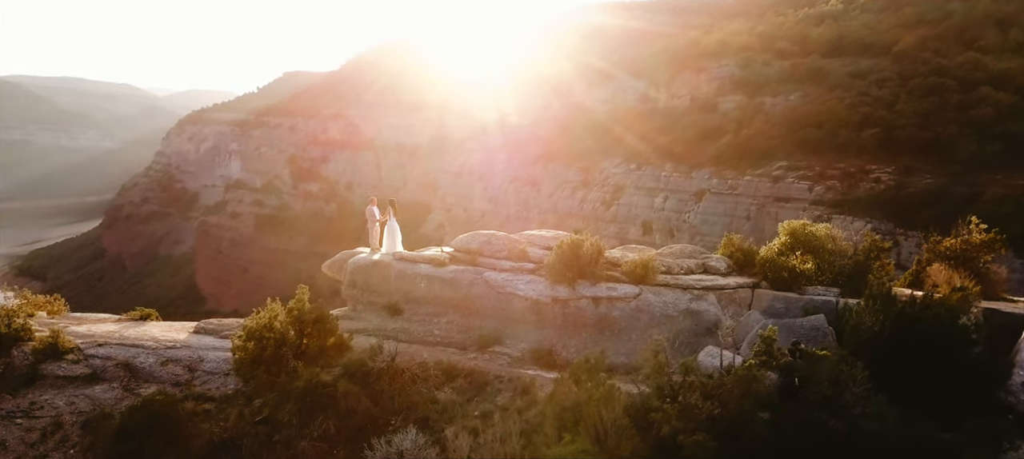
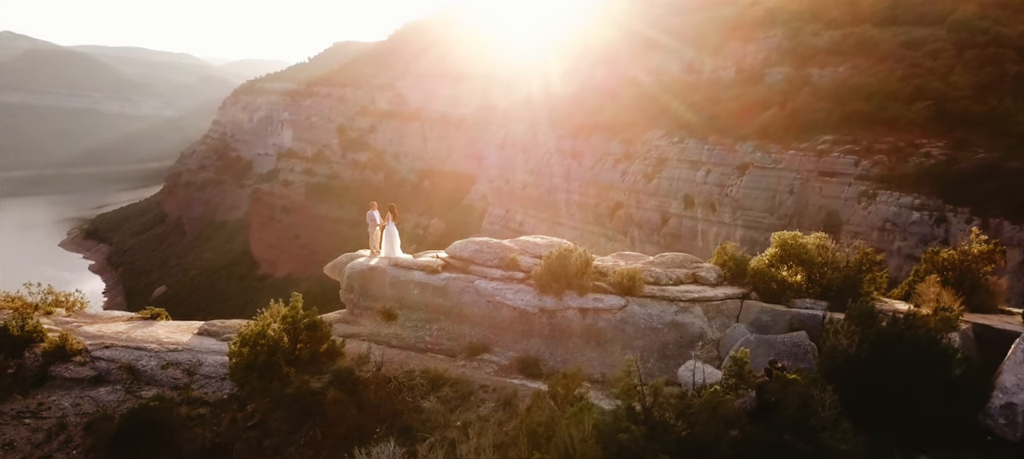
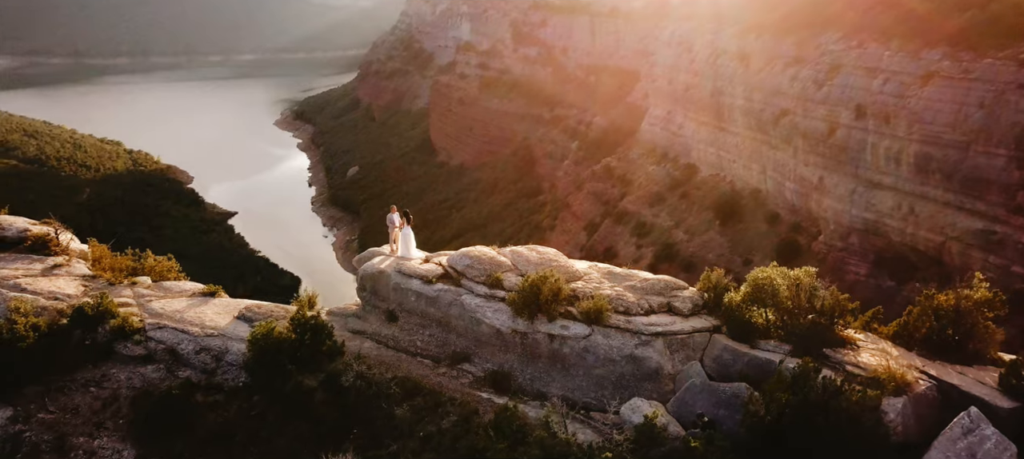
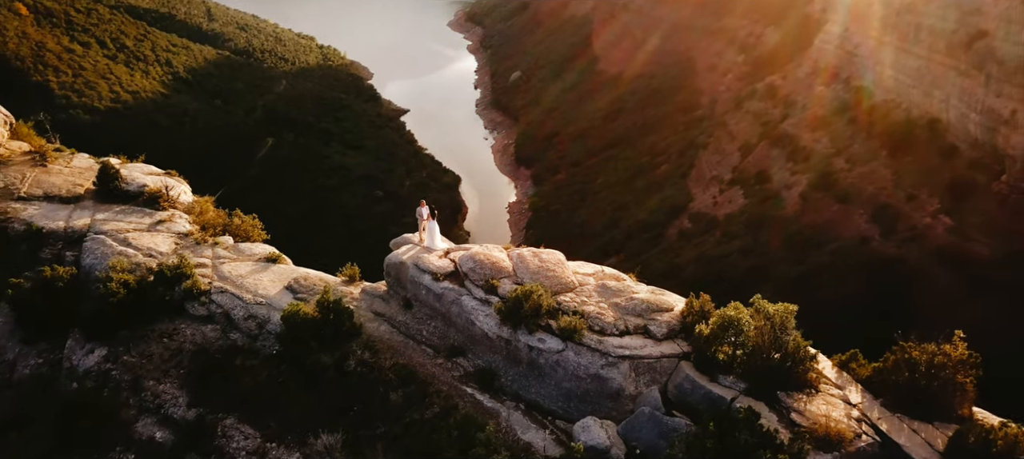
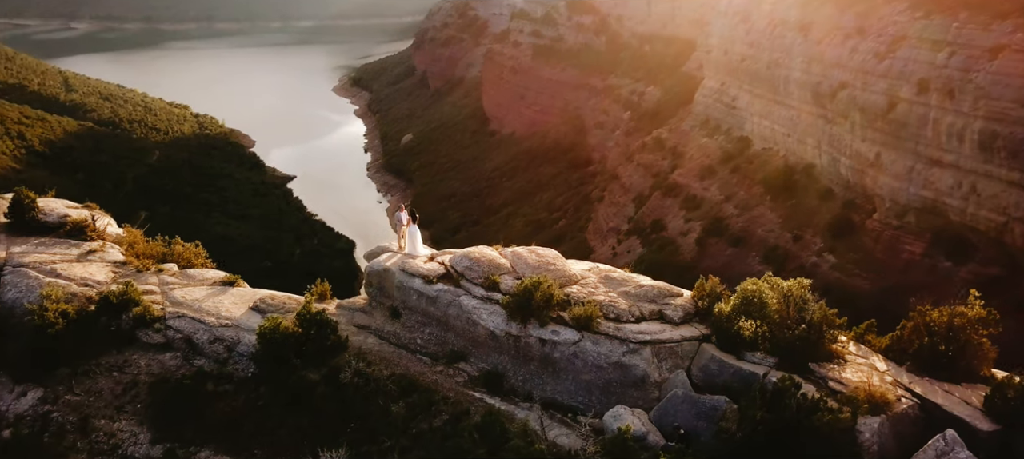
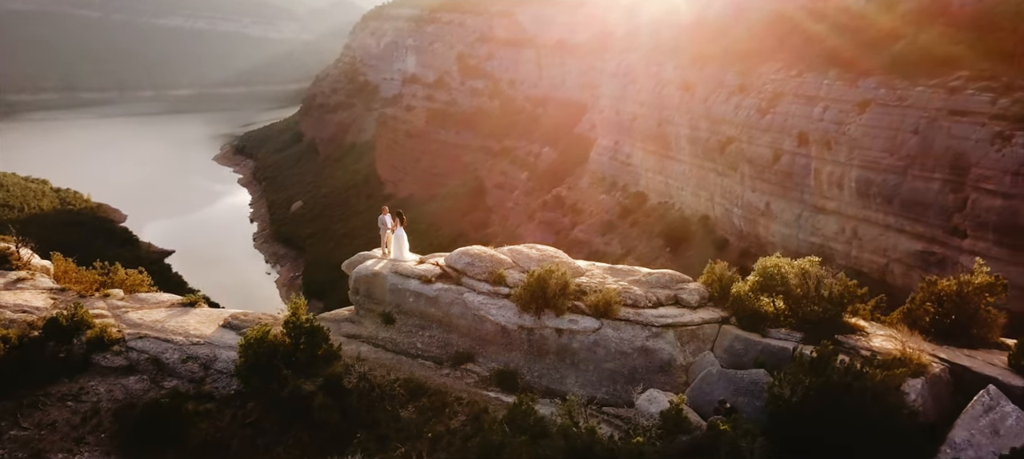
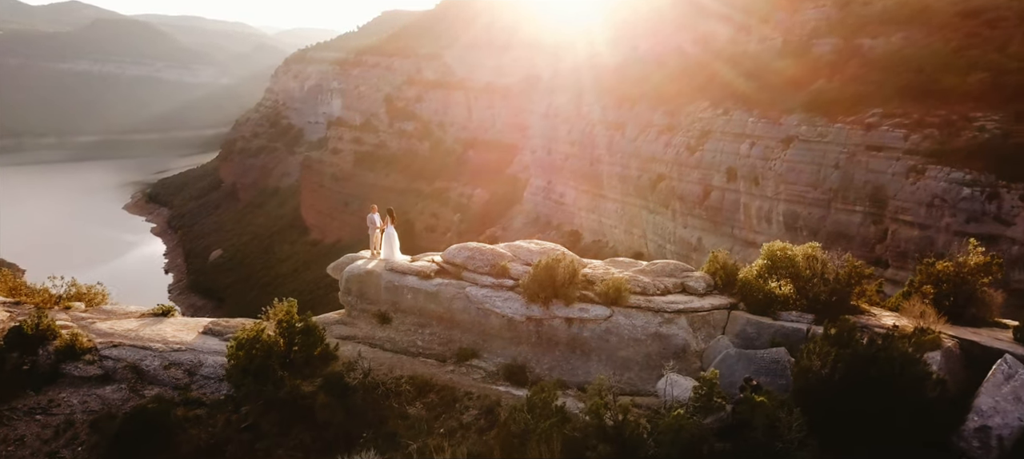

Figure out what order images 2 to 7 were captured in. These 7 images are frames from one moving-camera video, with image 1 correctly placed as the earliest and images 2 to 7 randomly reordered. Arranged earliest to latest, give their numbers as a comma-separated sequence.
2, 7, 6, 3, 5, 4
